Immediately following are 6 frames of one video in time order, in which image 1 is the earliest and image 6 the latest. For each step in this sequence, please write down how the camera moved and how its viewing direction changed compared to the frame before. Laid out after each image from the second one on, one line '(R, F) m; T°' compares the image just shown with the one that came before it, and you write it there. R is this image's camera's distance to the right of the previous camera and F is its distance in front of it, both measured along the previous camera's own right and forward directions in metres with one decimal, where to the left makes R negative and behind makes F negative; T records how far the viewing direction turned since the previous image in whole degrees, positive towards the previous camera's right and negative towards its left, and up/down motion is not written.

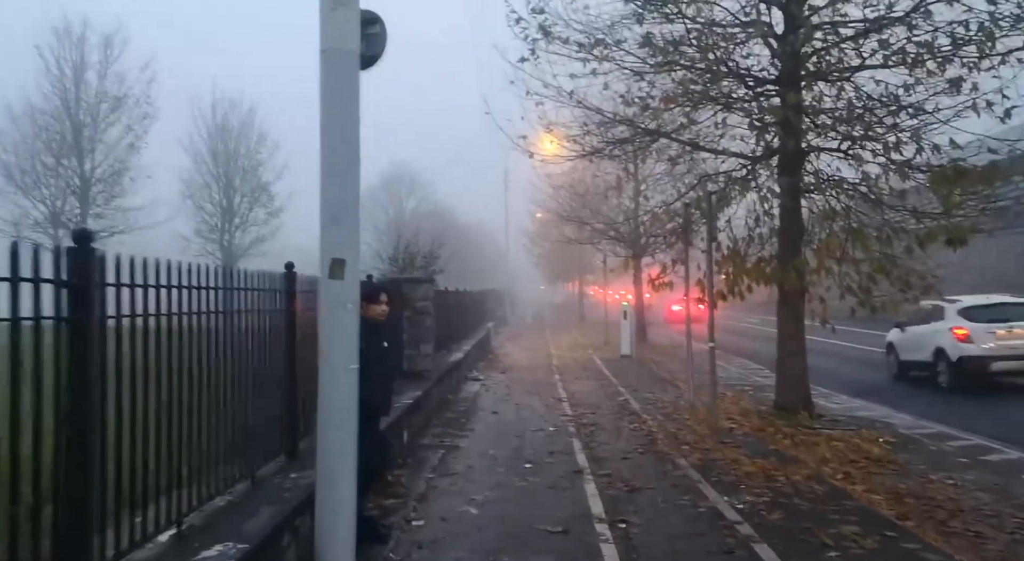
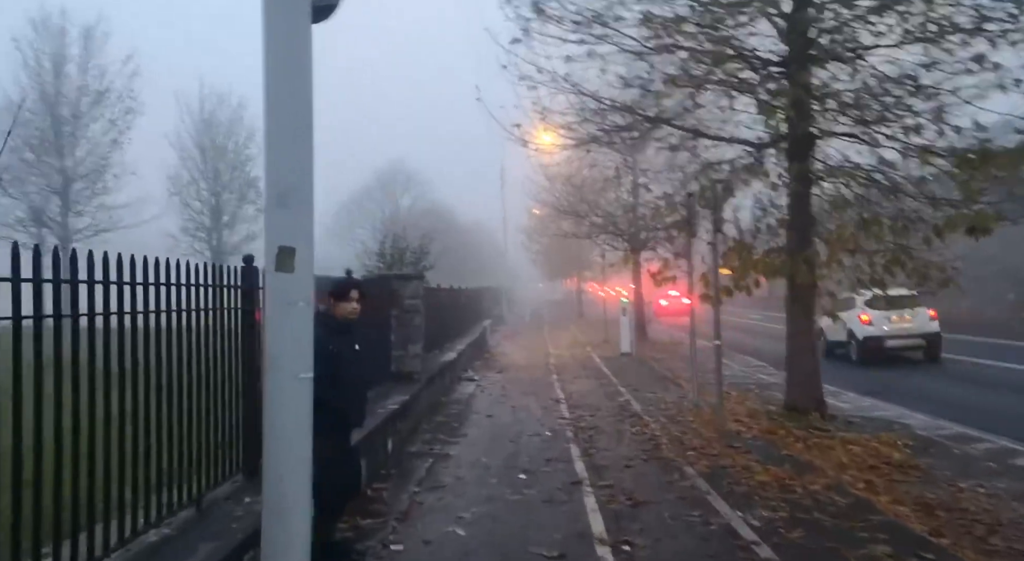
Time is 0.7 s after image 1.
(+0.1, +0.7) m; 0°
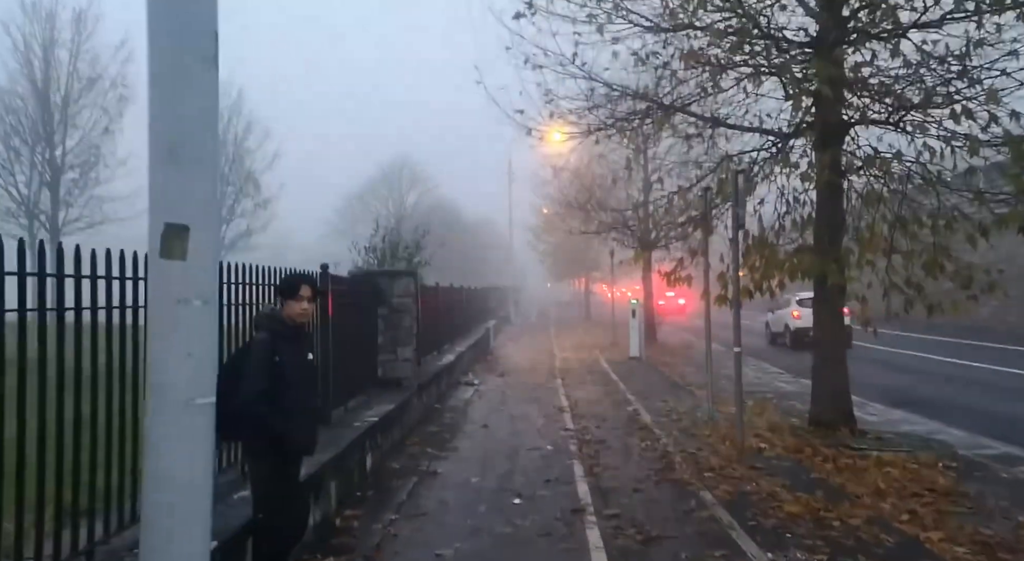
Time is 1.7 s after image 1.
(+0.1, +1.0) m; -1°
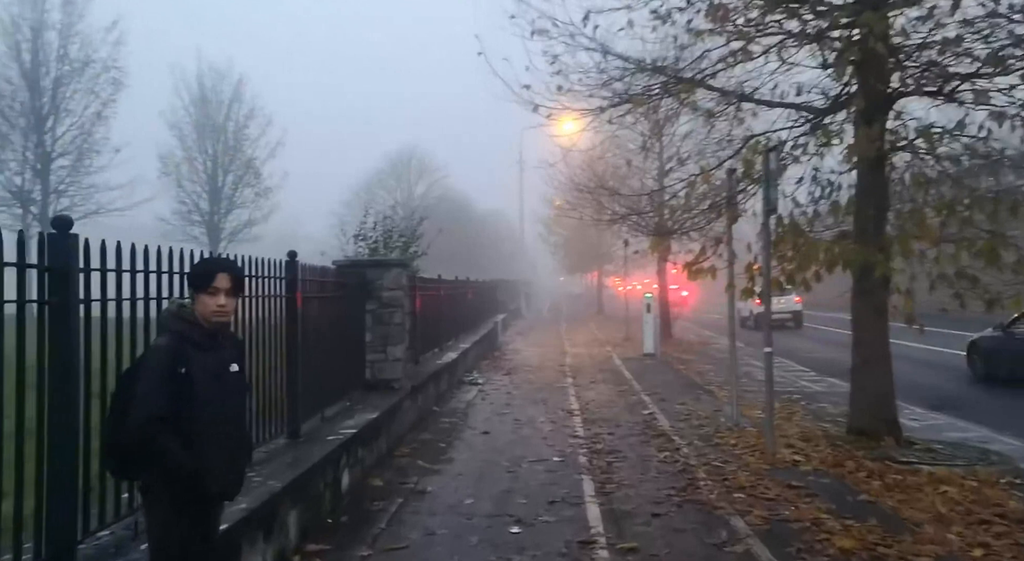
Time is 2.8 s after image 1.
(+0.1, +1.0) m; -1°
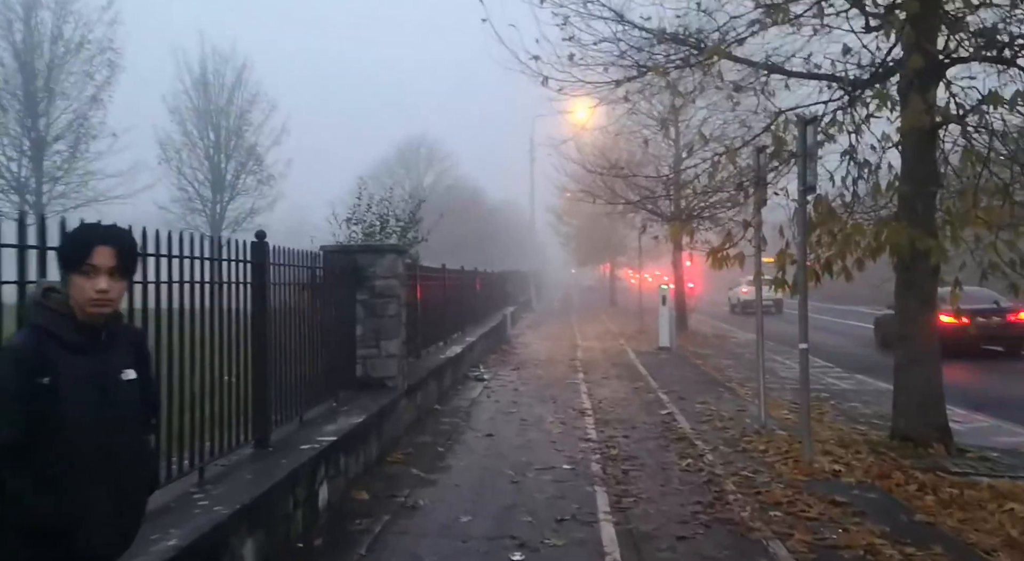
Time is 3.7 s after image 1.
(+0.1, +0.9) m; -1°
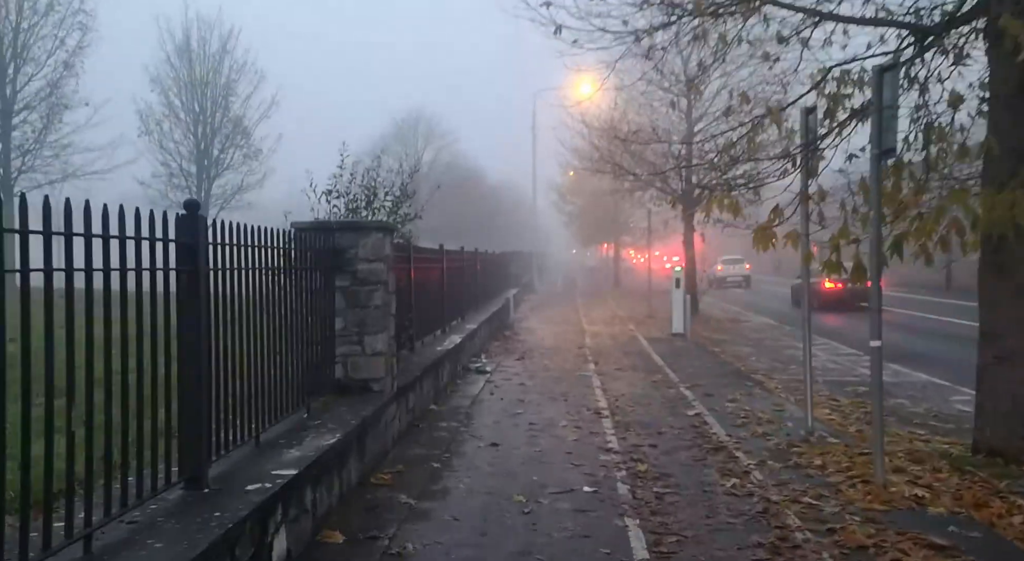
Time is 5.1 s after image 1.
(-0.1, +1.4) m; 0°
